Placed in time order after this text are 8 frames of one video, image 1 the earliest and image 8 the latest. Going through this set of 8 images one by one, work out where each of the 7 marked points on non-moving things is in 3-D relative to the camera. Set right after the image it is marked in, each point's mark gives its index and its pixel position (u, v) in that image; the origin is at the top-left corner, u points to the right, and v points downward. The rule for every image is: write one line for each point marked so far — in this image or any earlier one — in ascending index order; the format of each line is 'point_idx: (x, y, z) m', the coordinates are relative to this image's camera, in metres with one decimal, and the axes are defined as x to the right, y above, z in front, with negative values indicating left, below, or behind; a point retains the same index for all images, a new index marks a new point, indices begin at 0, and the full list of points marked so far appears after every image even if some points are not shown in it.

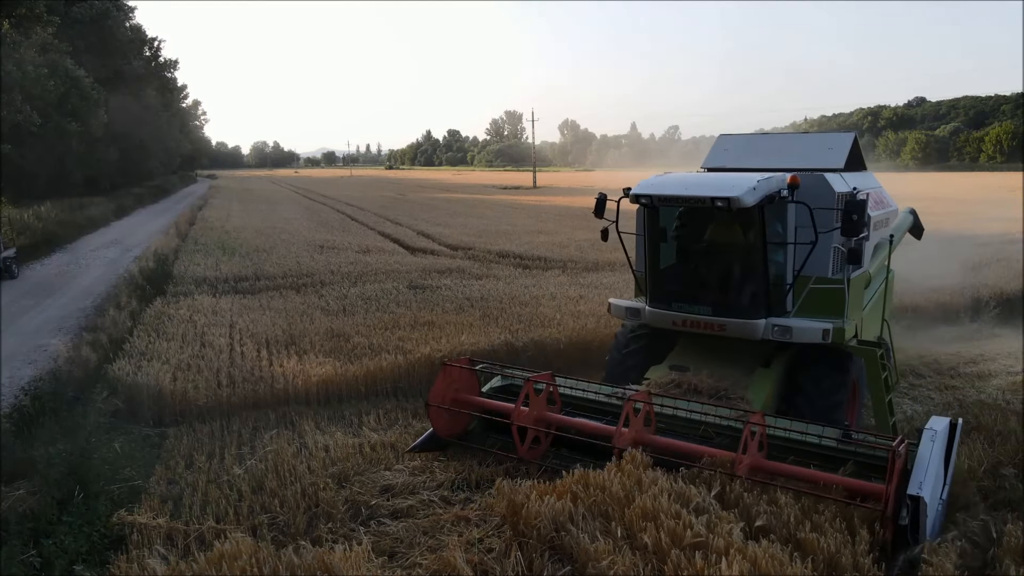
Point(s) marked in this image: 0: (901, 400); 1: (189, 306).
0: (+4.1, -1.2, +7.3) m
1: (-4.5, -0.3, +9.8) m
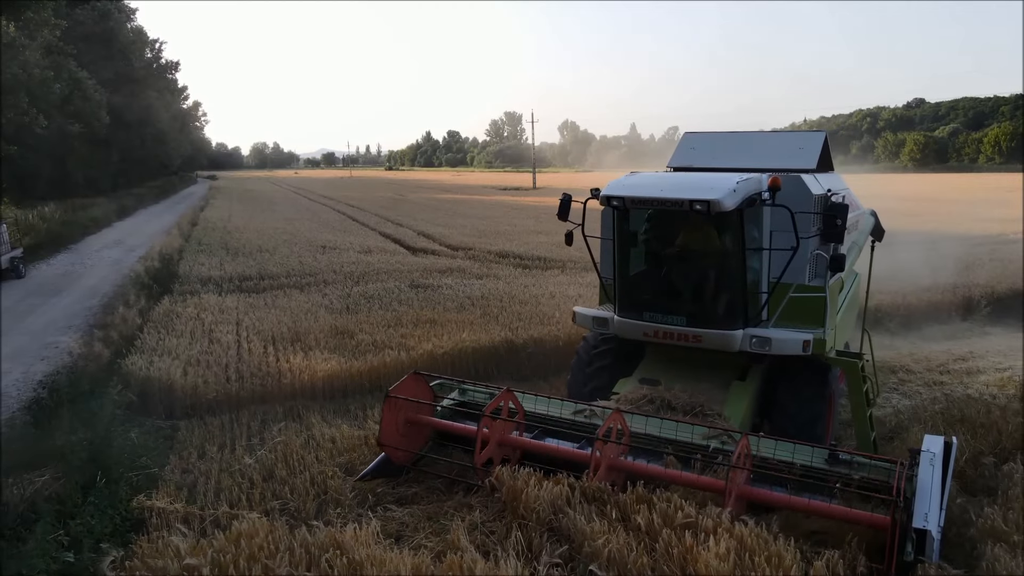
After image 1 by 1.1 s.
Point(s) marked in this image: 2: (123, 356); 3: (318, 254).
0: (+4.1, -1.2, +7.5) m
1: (-4.5, -0.2, +10.0) m
2: (-4.1, -0.7, +7.4) m
3: (-4.5, +0.8, +16.2) m
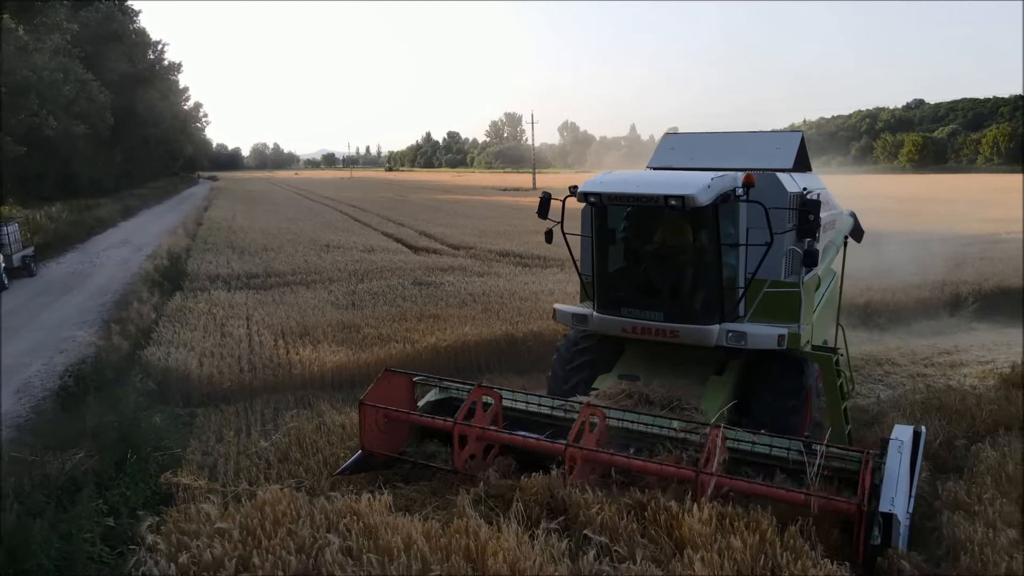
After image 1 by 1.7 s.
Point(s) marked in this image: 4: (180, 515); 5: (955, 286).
0: (+4.1, -1.1, +7.9) m
1: (-4.5, -0.2, +10.4) m
2: (-4.1, -0.7, +7.7) m
3: (-4.5, +0.8, +16.5) m
4: (-1.9, -1.3, +3.9) m
5: (+8.0, 0.0, +12.8) m
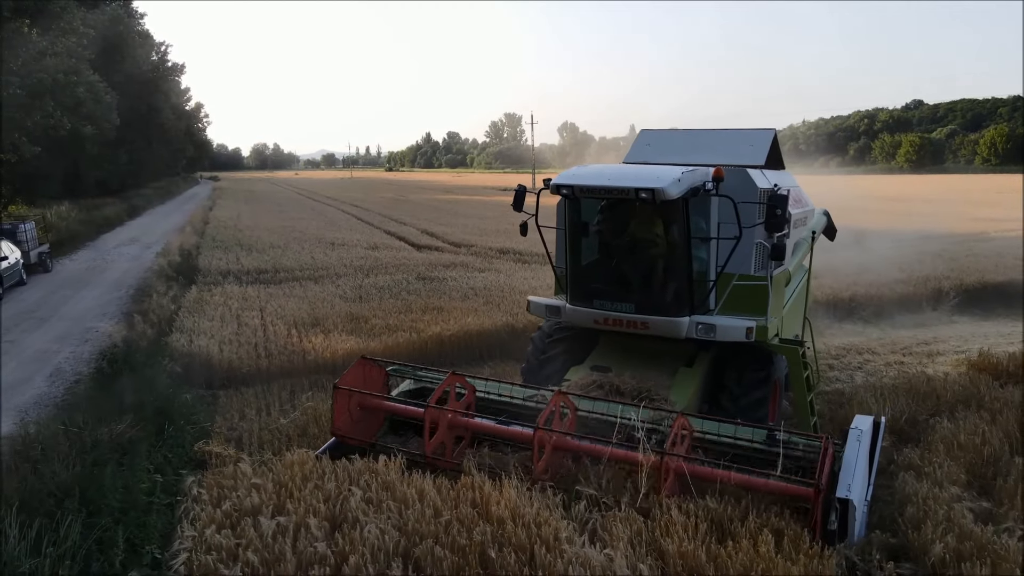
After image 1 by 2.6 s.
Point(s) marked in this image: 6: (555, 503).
0: (+4.1, -1.0, +8.4) m
1: (-4.5, -0.1, +10.9) m
2: (-4.1, -0.6, +8.2) m
3: (-4.5, +0.9, +17.0) m
4: (-1.9, -1.2, +4.4) m
5: (+8.0, +0.1, +13.3) m
6: (+0.2, -1.3, +4.1) m
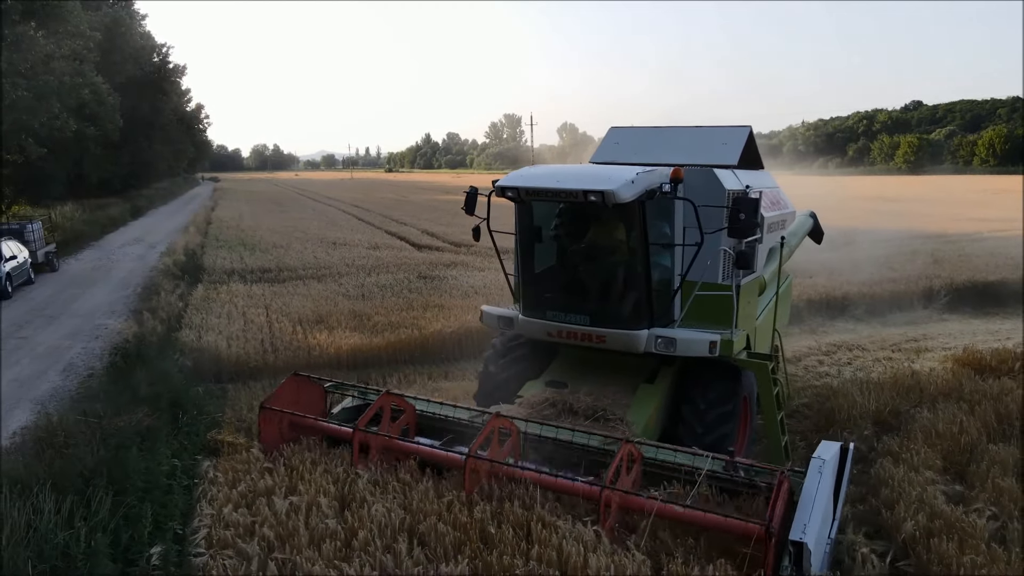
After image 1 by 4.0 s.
0: (+4.1, -1.0, +8.6) m
1: (-4.5, -0.1, +11.1) m
2: (-4.1, -0.5, +8.5) m
3: (-4.5, +1.0, +17.3) m
4: (-1.9, -1.1, +4.7) m
5: (+8.0, +0.1, +13.5) m
6: (+0.2, -1.2, +4.3) m
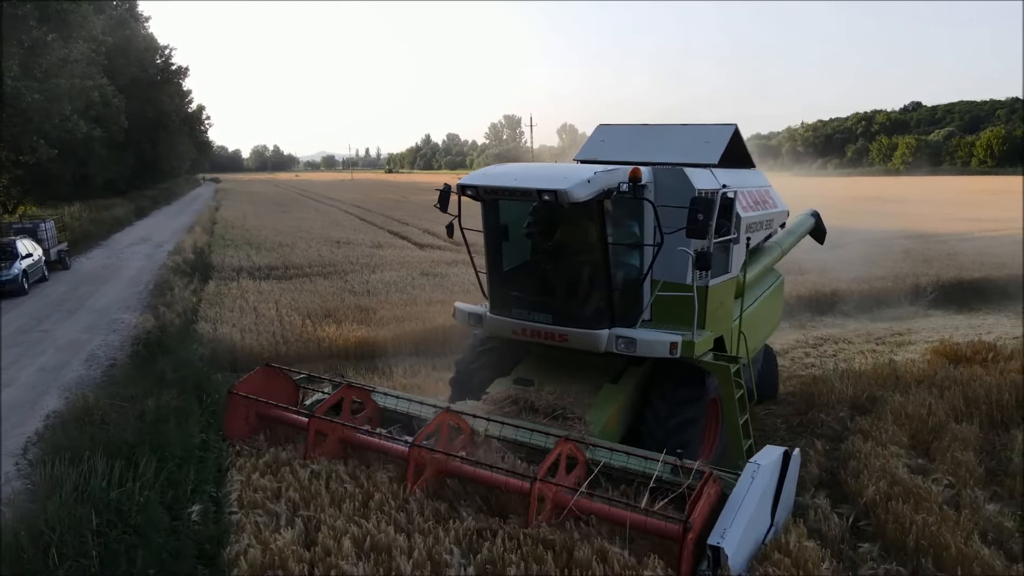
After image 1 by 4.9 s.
0: (+4.1, -0.9, +9.0) m
1: (-4.5, 0.0, +11.5) m
2: (-4.1, -0.5, +8.9) m
3: (-4.5, +1.0, +17.7) m
4: (-1.9, -1.1, +5.1) m
5: (+8.0, +0.2, +13.9) m
6: (+0.2, -1.2, +4.8) m
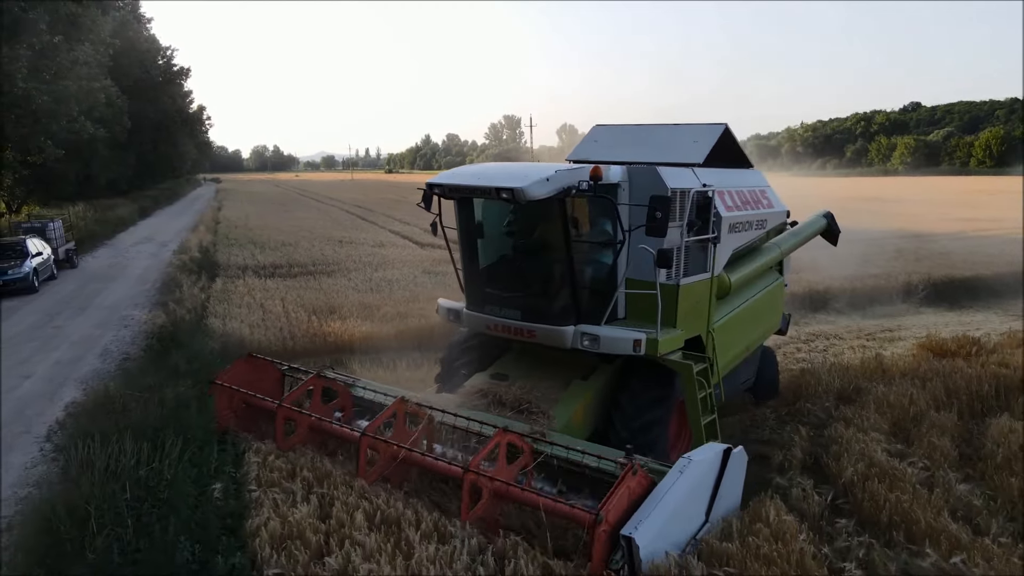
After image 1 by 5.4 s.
0: (+4.1, -0.9, +9.3) m
1: (-4.5, 0.0, +11.8) m
2: (-4.1, -0.4, +9.2) m
3: (-4.5, +1.0, +18.0) m
4: (-1.9, -1.0, +5.4) m
5: (+8.0, +0.2, +14.2) m
6: (+0.2, -1.1, +5.0) m
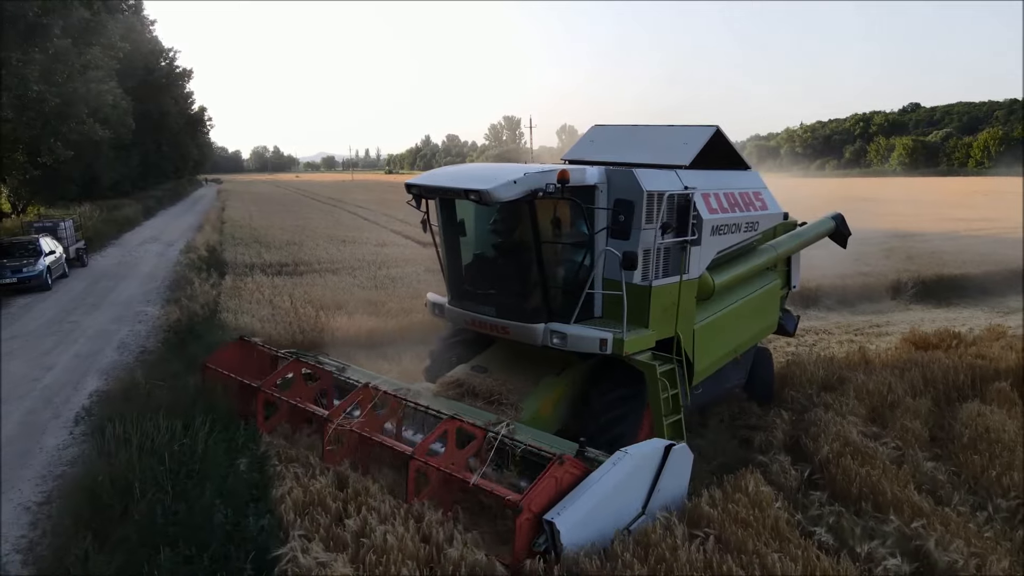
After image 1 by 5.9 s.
0: (+4.1, -0.8, +9.7) m
1: (-4.5, +0.1, +12.2) m
2: (-4.1, -0.4, +9.5) m
3: (-4.5, +1.1, +18.3) m
4: (-1.9, -1.0, +5.7) m
5: (+8.0, +0.3, +14.6) m
6: (+0.2, -1.1, +5.4) m
